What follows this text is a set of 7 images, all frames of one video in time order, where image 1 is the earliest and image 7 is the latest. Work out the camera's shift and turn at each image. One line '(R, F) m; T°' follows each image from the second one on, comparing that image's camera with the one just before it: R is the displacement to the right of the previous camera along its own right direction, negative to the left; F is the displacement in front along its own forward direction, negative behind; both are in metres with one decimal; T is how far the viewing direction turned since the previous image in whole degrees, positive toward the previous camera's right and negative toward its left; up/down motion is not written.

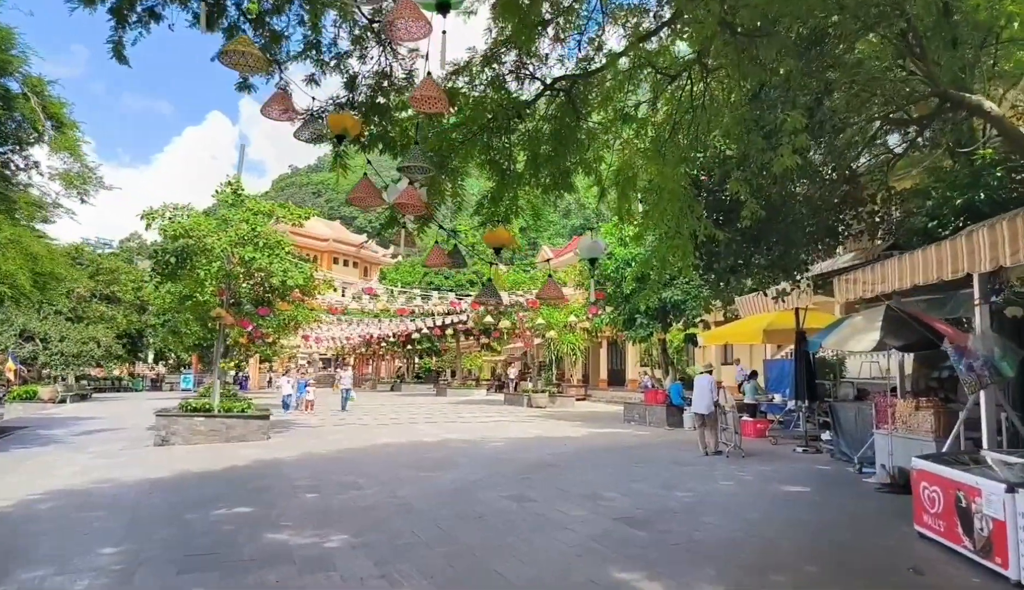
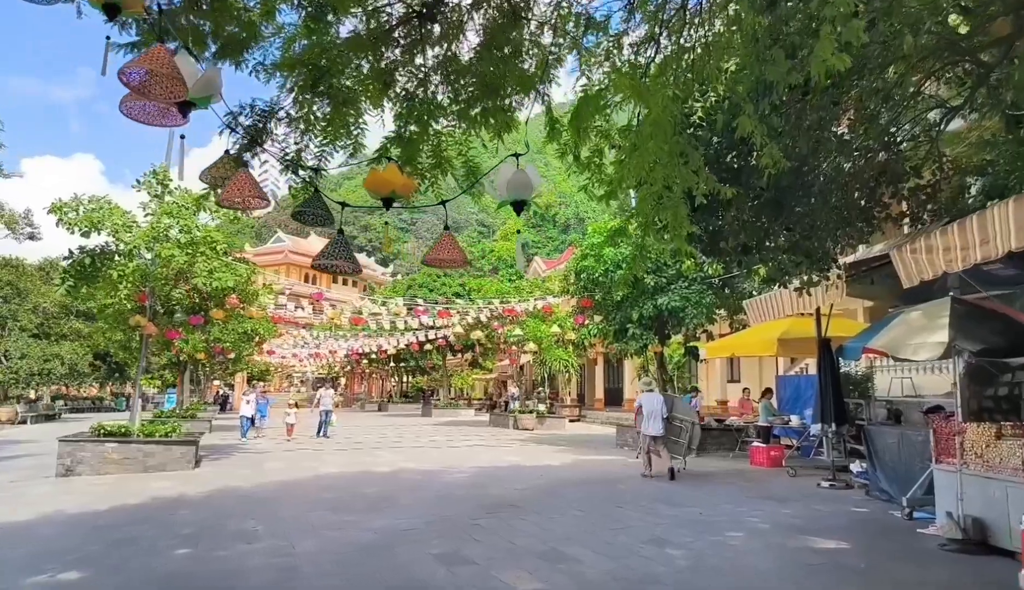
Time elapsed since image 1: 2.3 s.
(+0.5, +2.0) m; 0°
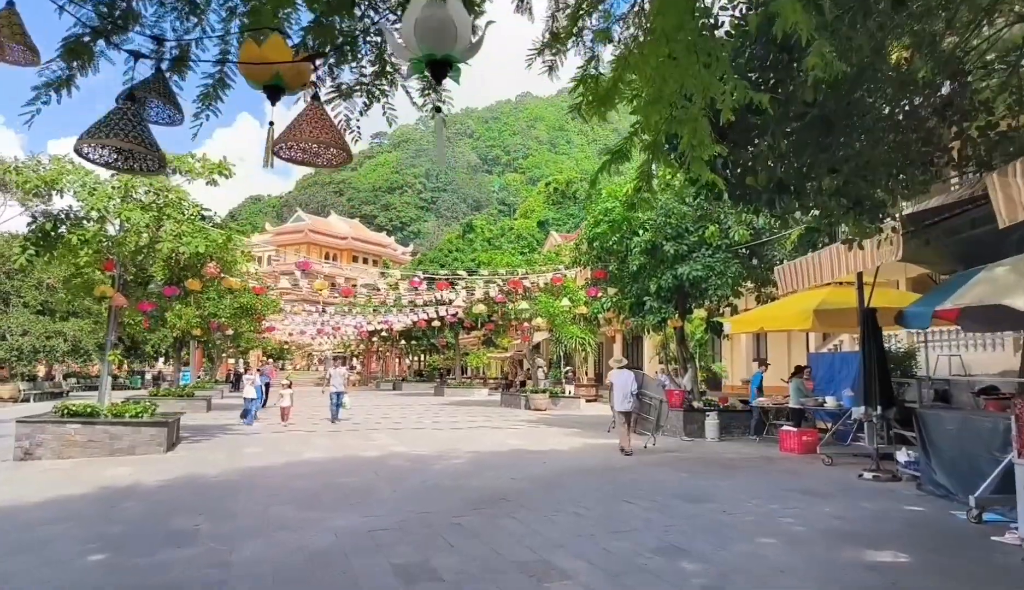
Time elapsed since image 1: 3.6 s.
(+0.3, +1.2) m; -2°
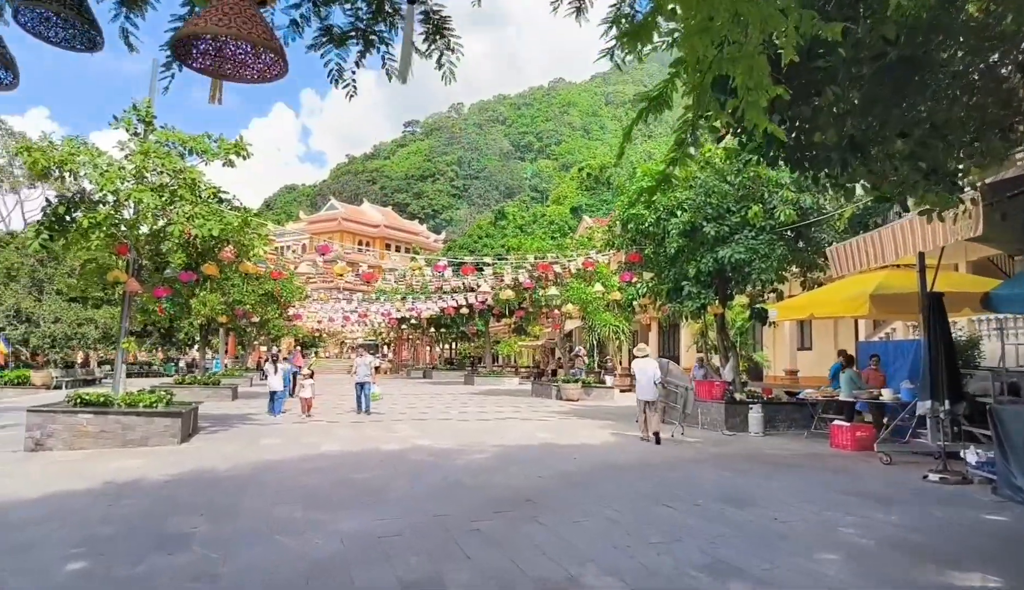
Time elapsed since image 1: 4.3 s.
(0.0, +0.6) m; -2°
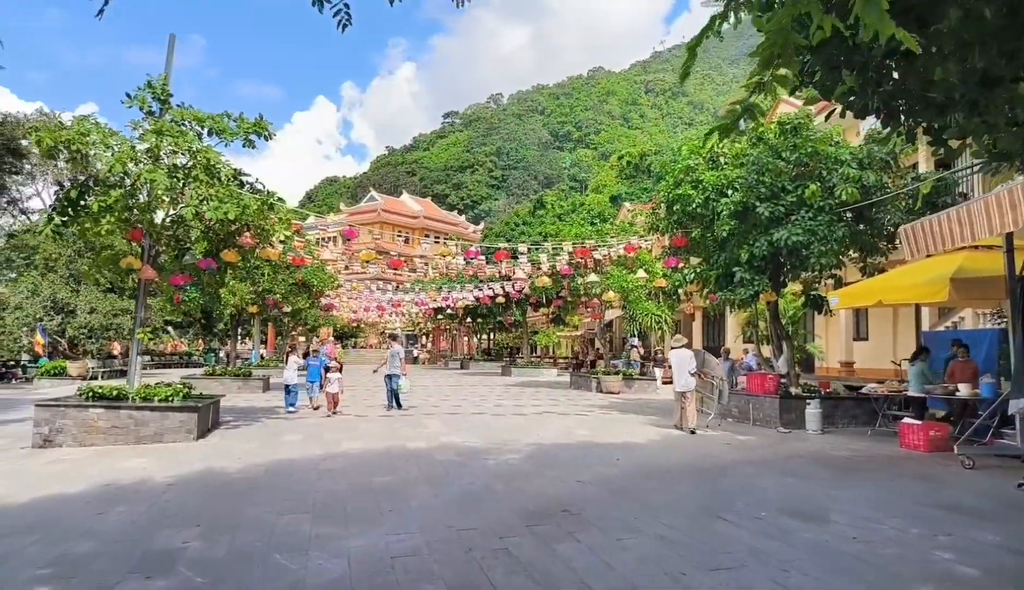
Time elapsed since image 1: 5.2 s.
(0.0, +0.8) m; -3°
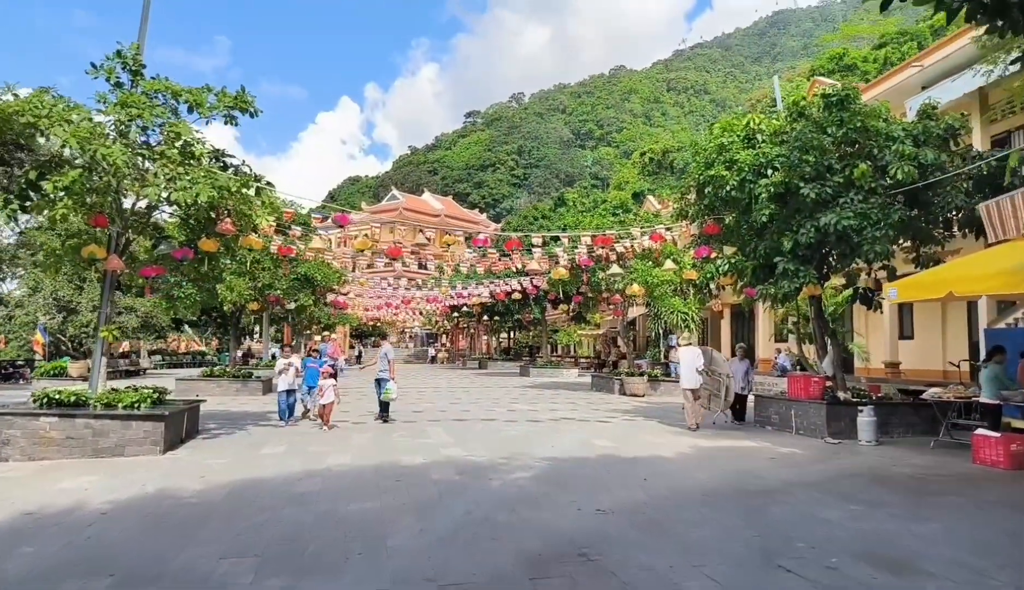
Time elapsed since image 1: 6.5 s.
(+0.1, +1.2) m; -2°
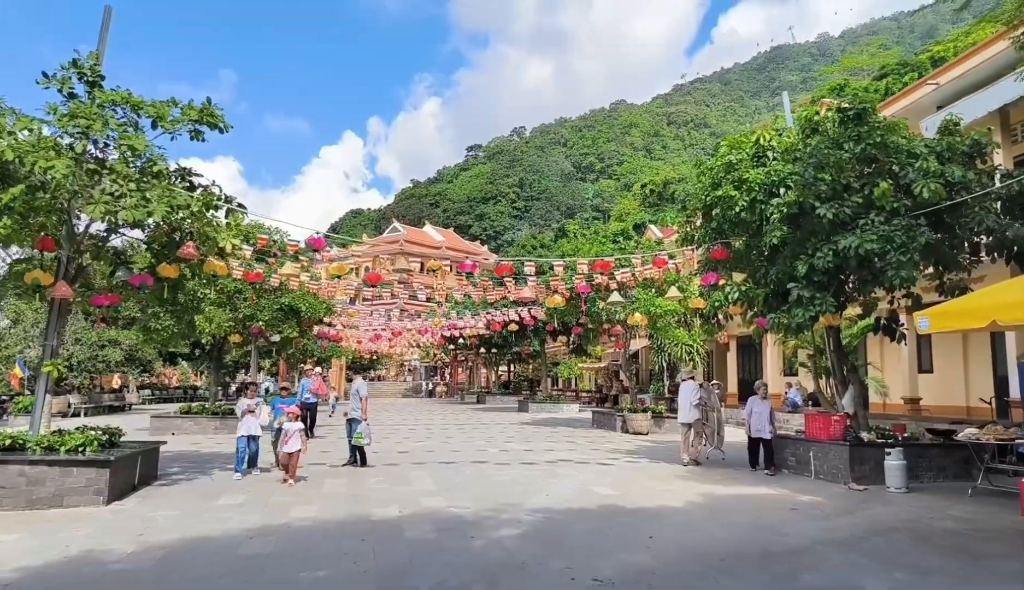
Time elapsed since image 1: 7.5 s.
(+0.1, +0.9) m; 0°
